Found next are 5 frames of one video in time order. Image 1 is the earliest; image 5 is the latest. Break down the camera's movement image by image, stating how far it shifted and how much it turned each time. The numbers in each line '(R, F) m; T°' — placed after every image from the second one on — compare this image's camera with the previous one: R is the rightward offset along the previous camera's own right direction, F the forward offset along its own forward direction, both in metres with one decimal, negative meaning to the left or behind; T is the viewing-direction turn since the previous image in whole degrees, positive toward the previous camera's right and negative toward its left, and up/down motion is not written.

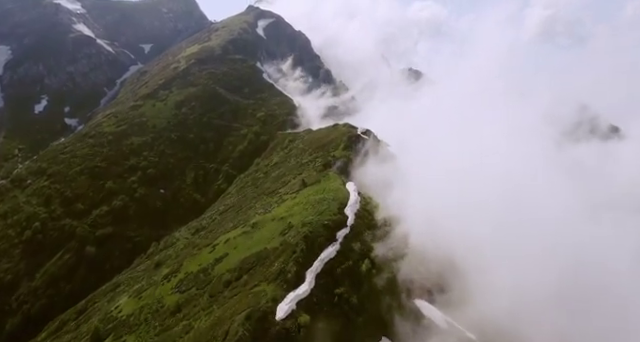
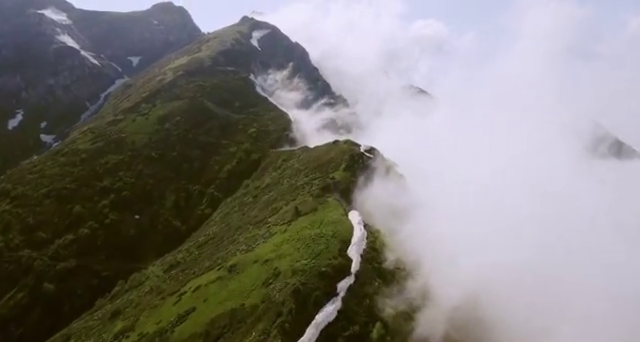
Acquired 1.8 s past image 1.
(+0.6, +21.7) m; 0°
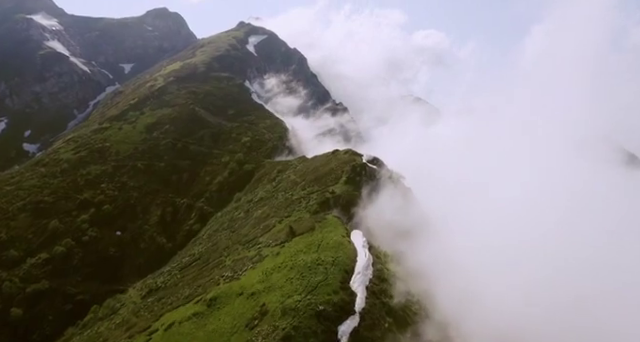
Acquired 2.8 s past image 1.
(+0.3, +12.7) m; 0°
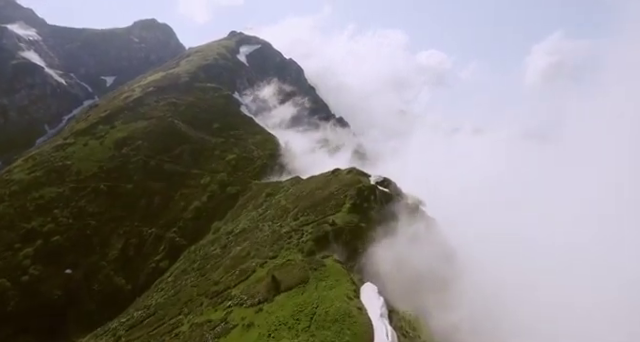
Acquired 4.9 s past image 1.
(+0.4, +26.3) m; 0°
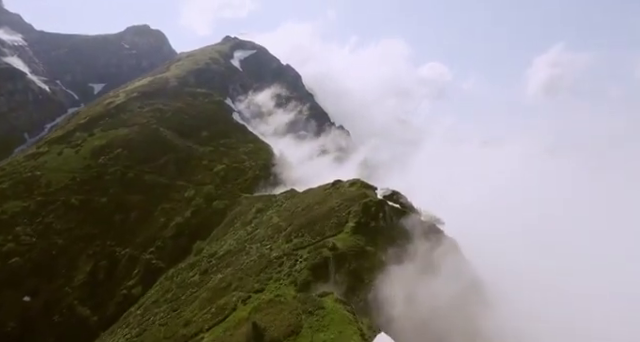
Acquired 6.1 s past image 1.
(+0.2, +15.2) m; 0°
